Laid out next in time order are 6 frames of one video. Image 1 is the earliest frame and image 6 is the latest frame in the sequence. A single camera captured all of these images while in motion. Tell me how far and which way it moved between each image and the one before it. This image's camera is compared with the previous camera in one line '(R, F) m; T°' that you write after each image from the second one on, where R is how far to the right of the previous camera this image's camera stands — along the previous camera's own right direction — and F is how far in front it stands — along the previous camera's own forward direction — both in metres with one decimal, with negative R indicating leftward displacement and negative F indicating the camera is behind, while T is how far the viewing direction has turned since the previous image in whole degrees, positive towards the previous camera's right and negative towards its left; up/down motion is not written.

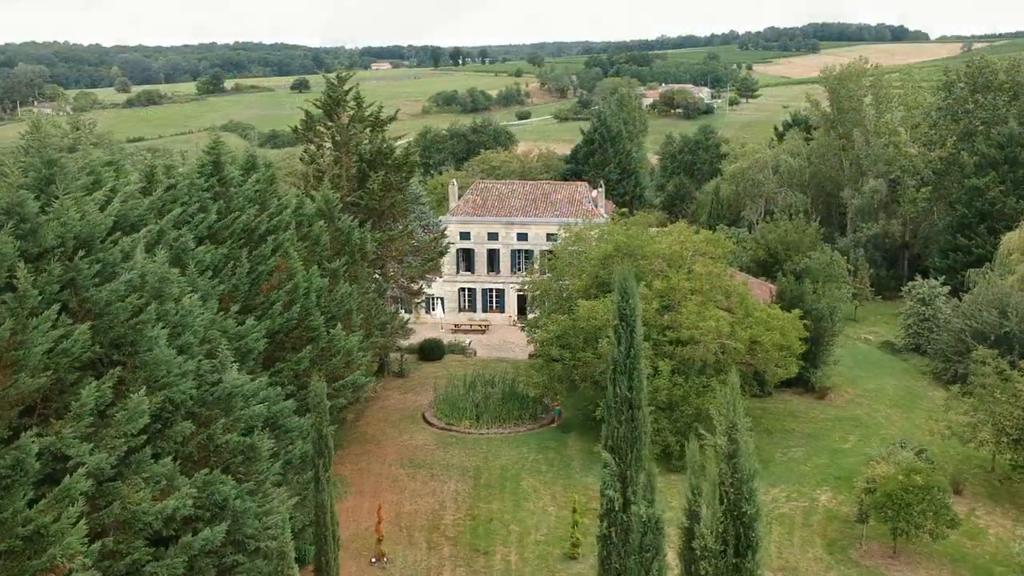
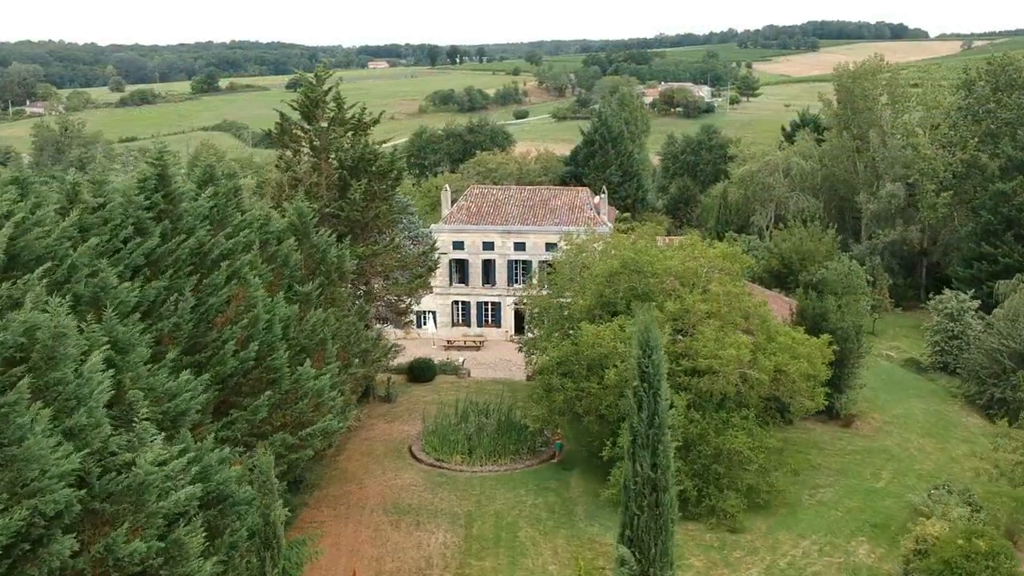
(+0.1, +2.8) m; 0°
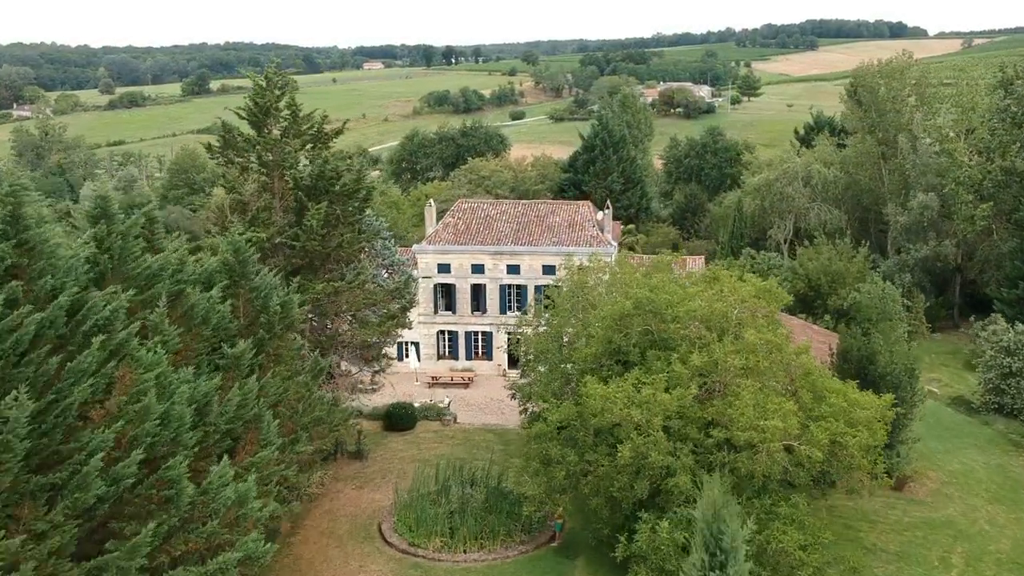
(+0.2, +4.7) m; 0°
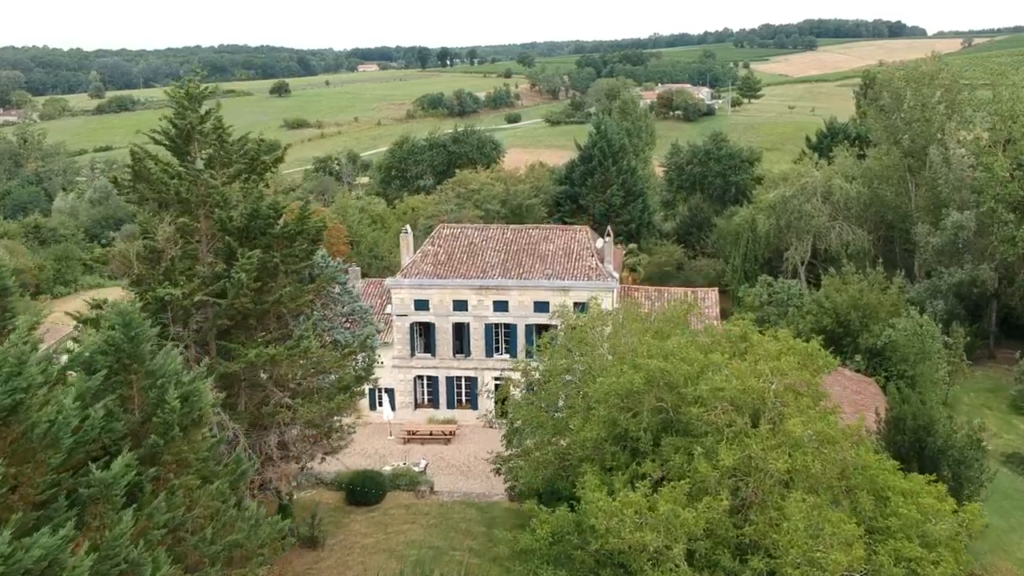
(+0.3, +4.5) m; 0°
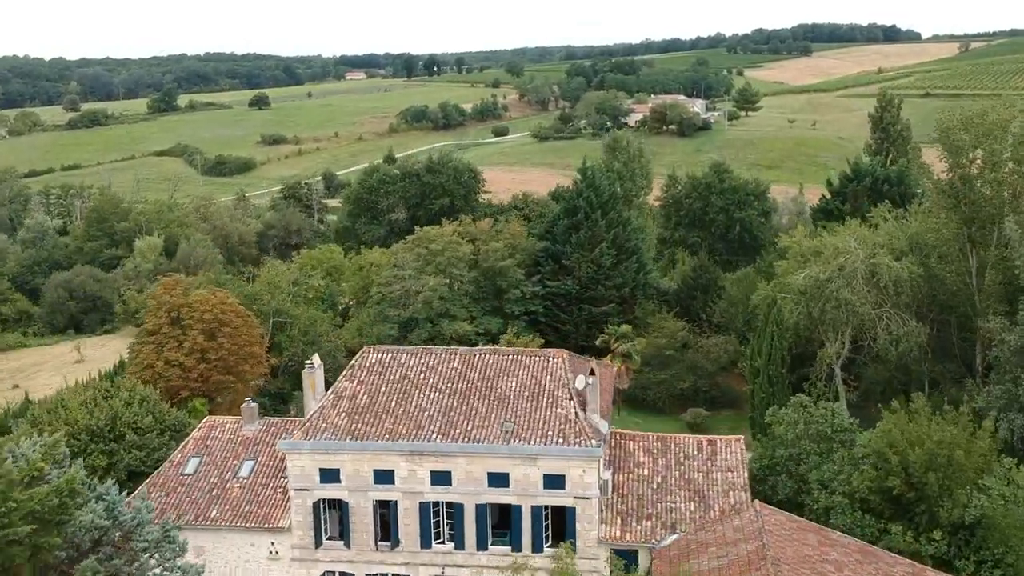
(+1.0, +9.1) m; 0°
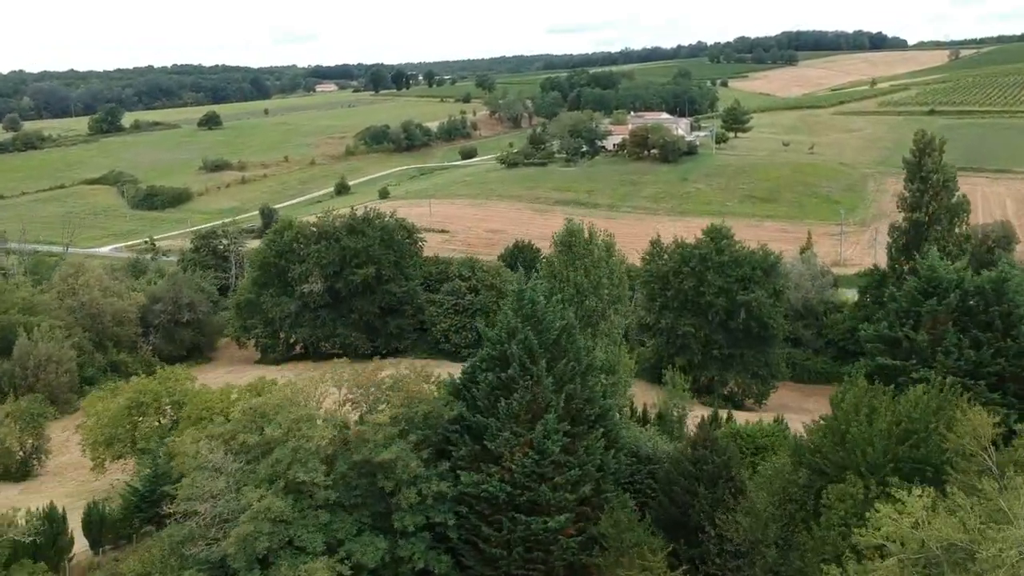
(+2.6, +18.5) m; +1°
